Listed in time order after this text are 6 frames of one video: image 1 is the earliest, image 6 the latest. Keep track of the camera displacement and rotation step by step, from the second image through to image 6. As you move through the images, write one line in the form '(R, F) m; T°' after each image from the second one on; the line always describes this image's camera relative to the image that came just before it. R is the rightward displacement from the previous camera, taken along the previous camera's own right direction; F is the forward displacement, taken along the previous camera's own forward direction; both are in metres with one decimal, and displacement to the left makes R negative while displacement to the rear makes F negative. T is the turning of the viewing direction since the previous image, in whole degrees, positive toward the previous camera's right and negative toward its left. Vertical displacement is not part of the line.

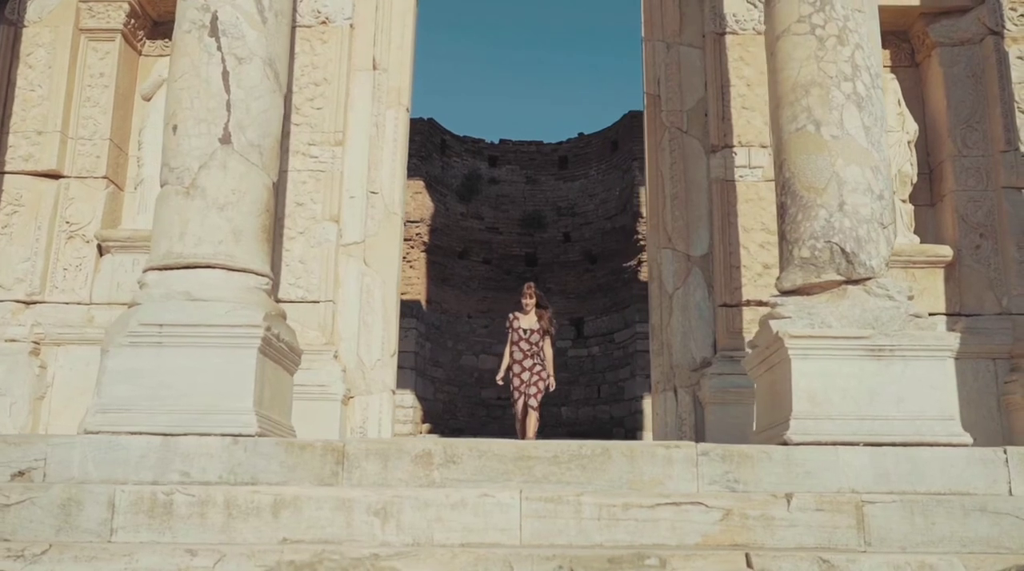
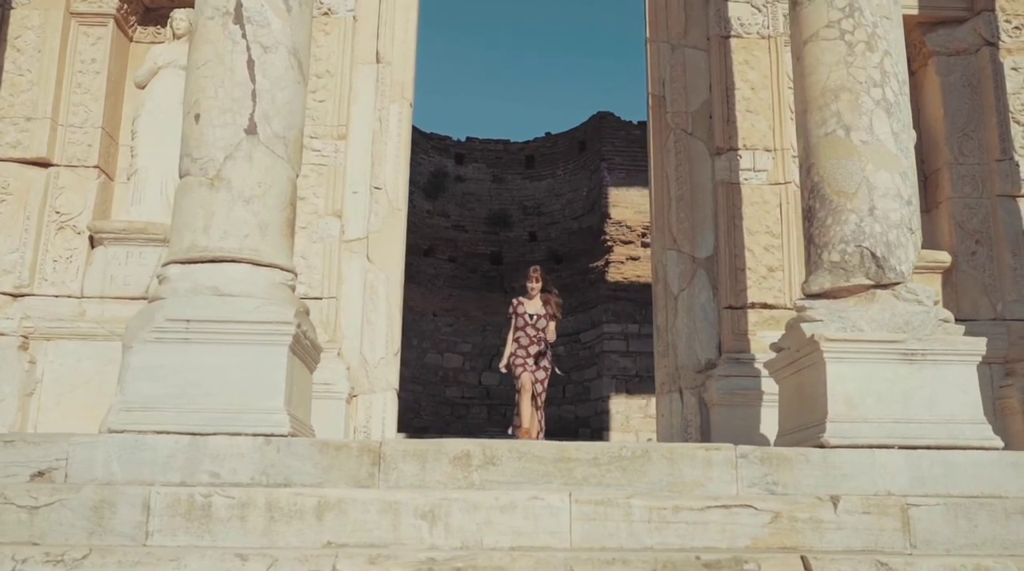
(-0.5, +0.1) m; +4°
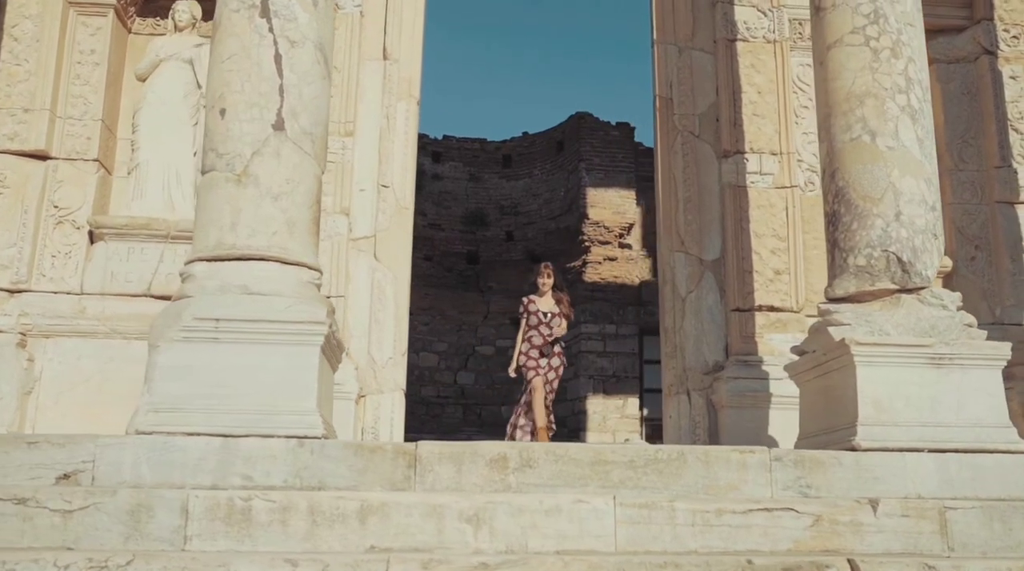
(-0.4, 0.0) m; +3°
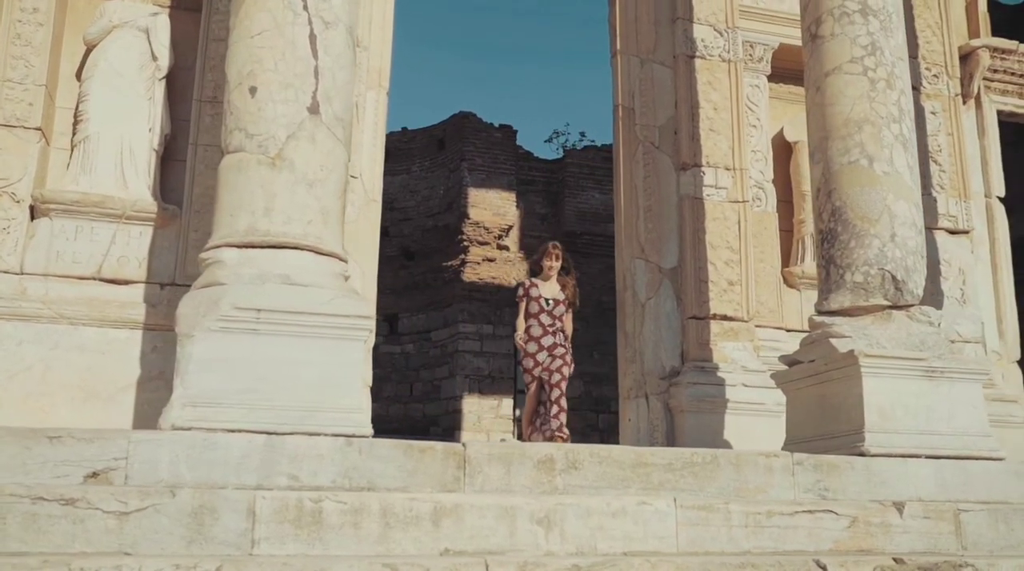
(-1.1, +0.1) m; +11°
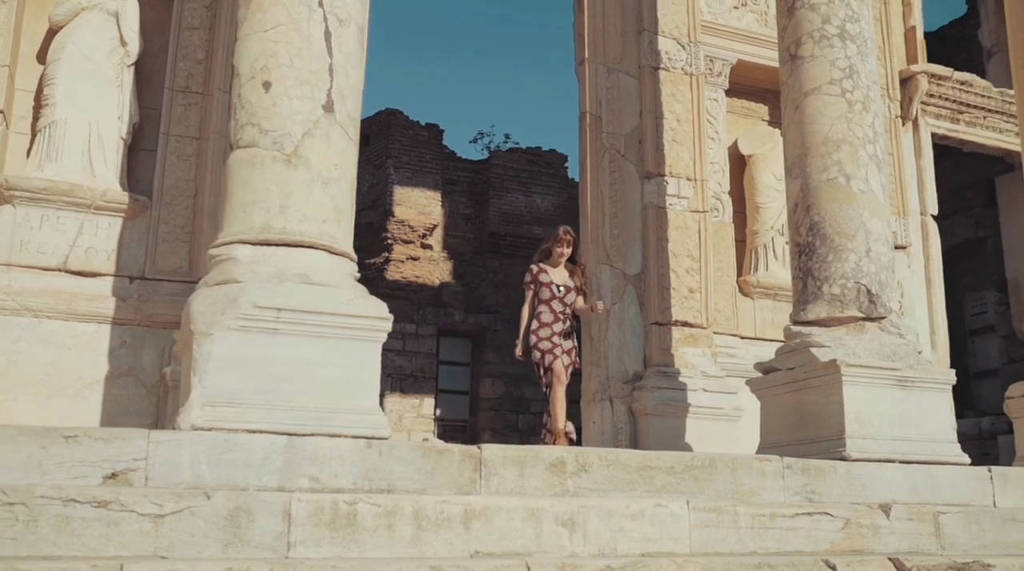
(-0.6, 0.0) m; +6°
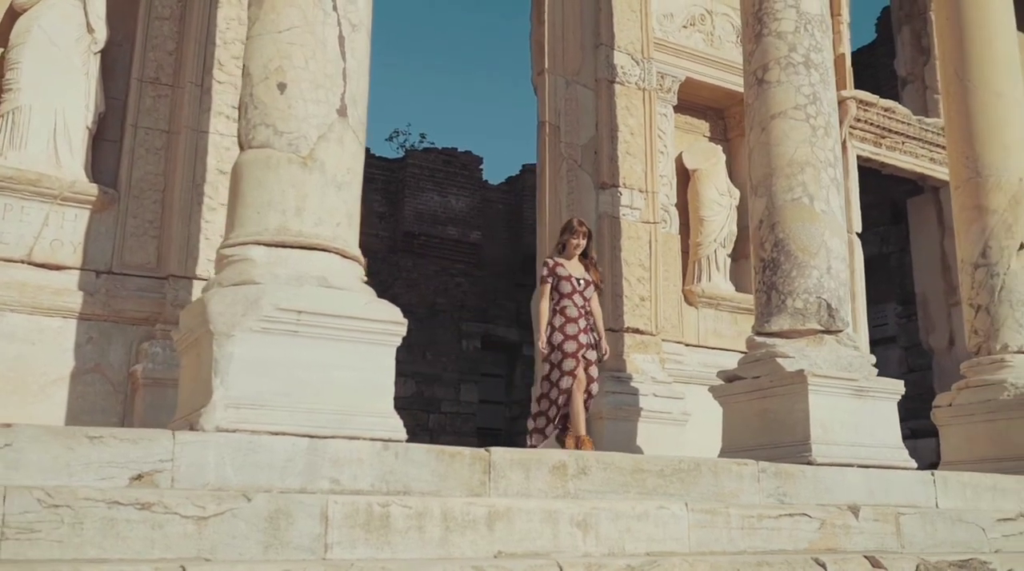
(-0.7, -0.1) m; +7°
